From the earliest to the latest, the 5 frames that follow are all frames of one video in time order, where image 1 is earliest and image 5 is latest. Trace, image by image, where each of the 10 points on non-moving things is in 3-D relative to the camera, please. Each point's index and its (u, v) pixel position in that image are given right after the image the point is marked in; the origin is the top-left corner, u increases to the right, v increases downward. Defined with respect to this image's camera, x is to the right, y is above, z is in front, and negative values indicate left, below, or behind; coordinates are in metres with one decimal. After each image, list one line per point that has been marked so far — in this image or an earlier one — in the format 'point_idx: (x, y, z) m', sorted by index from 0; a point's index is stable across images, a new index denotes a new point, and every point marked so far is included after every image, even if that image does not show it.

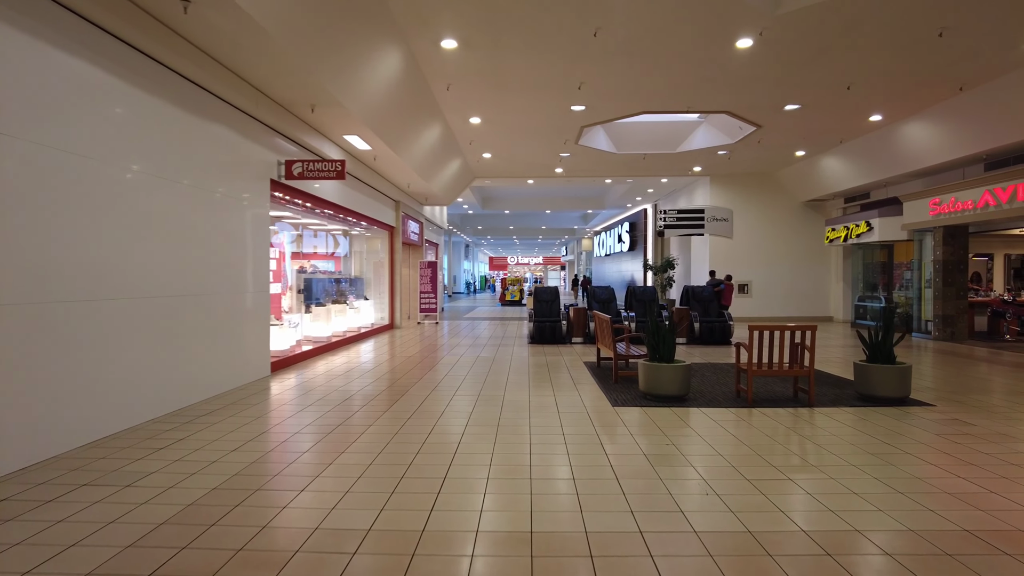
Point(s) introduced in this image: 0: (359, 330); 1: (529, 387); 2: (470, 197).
0: (-2.6, -0.7, +10.6) m
1: (+0.2, -0.9, +6.3) m
2: (-1.1, +2.3, +16.9) m
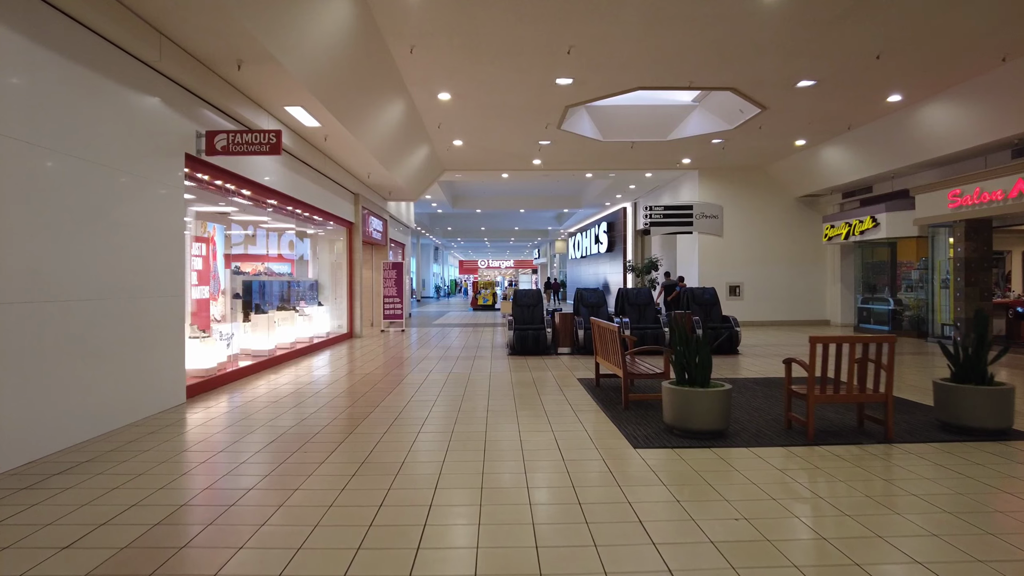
0: (-2.9, -0.7, +9.3) m
1: (0.0, -1.0, +5.1) m
2: (-1.7, +2.3, +15.6) m
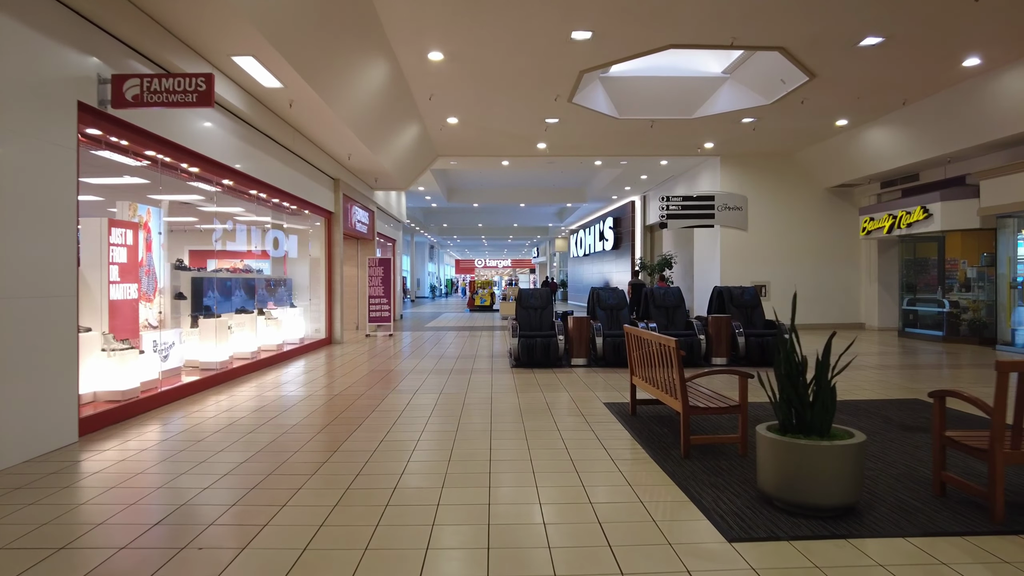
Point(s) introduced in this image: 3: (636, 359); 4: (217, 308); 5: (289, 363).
0: (-2.9, -0.7, +7.9) m
1: (+0.1, -0.9, +3.8) m
2: (-1.7, +2.3, +14.3) m
3: (+0.8, -0.5, +4.3) m
4: (-3.0, -0.2, +6.7) m
5: (-2.7, -0.9, +8.0) m
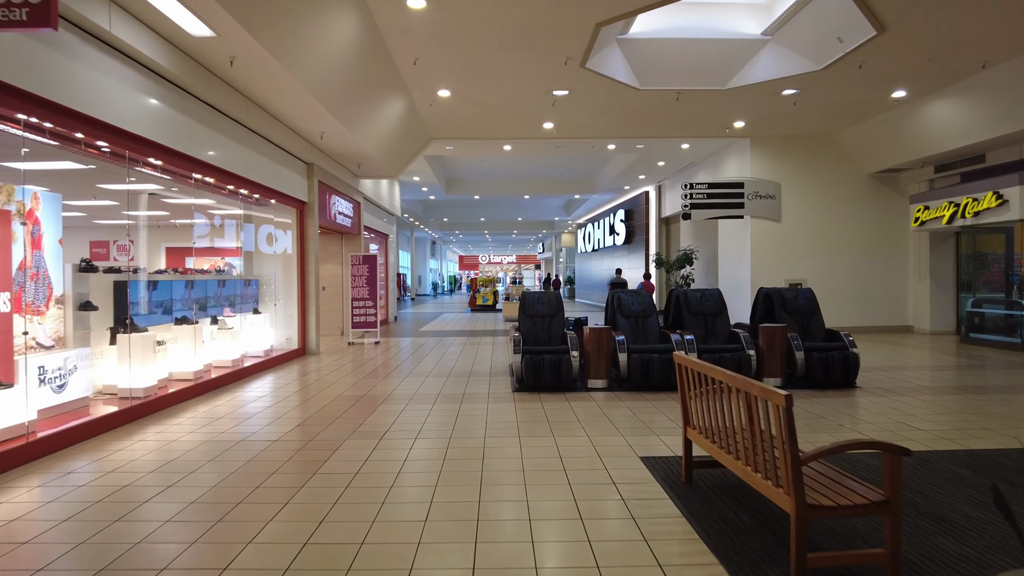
0: (-2.8, -0.8, +6.7) m
1: (+0.1, -1.0, +2.5) m
2: (-1.7, +2.3, +13.0) m
3: (+0.8, -0.5, +3.0) m
4: (-3.0, -0.2, +5.4) m
5: (-2.7, -1.0, +6.7) m
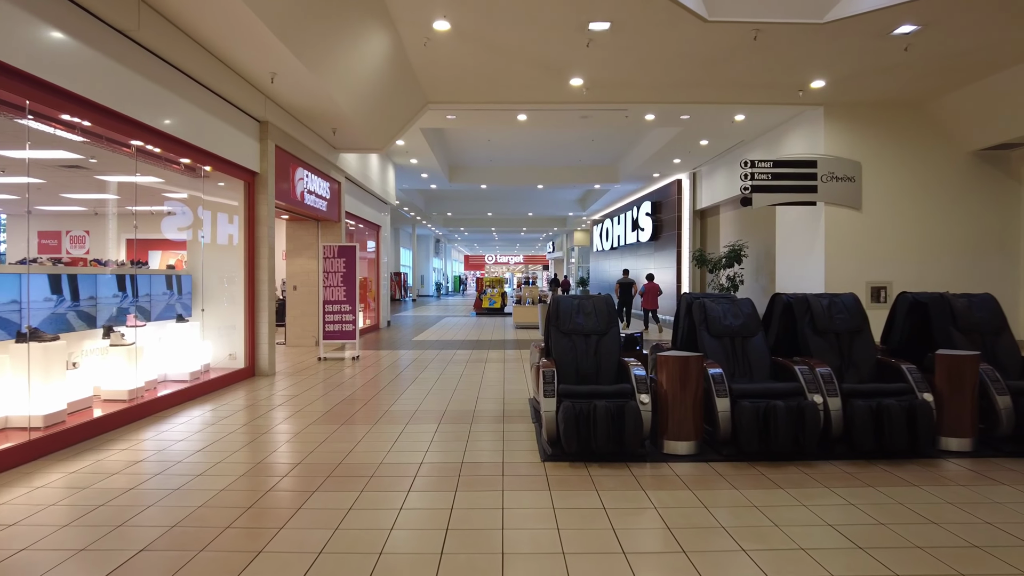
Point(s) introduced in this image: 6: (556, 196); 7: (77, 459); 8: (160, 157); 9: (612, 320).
0: (-2.7, -0.8, +4.7) m
1: (+0.2, -1.0, +0.4) m
2: (-1.4, +2.3, +11.0) m
3: (+0.9, -0.5, +1.0) m
4: (-2.8, -0.2, +3.4) m
5: (-2.5, -0.9, +4.7) m
6: (+1.3, +2.7, +19.7) m
7: (-2.5, -1.0, +3.6) m
8: (-2.6, +1.0, +4.9) m
9: (+0.6, -0.2, +3.7) m
